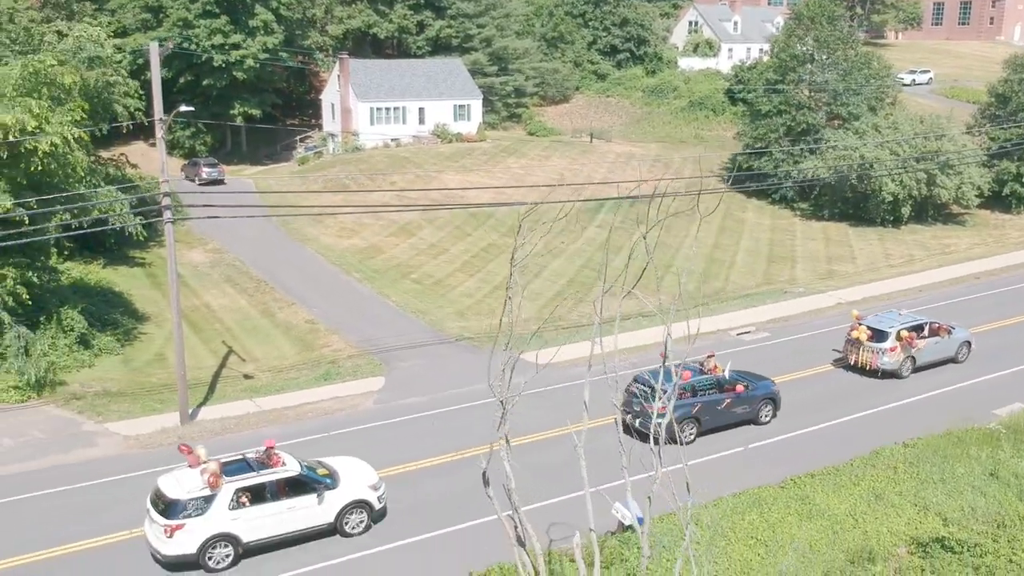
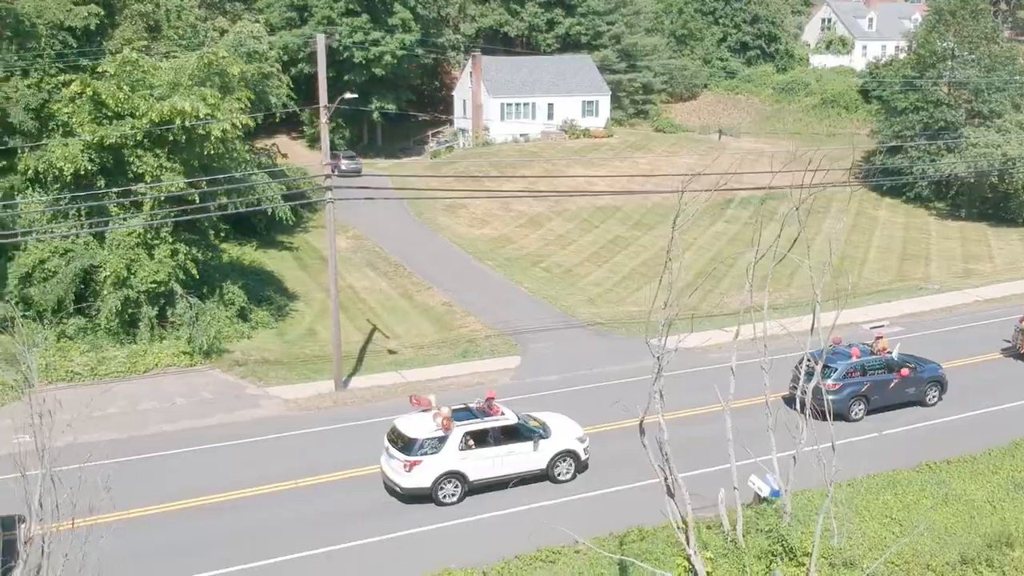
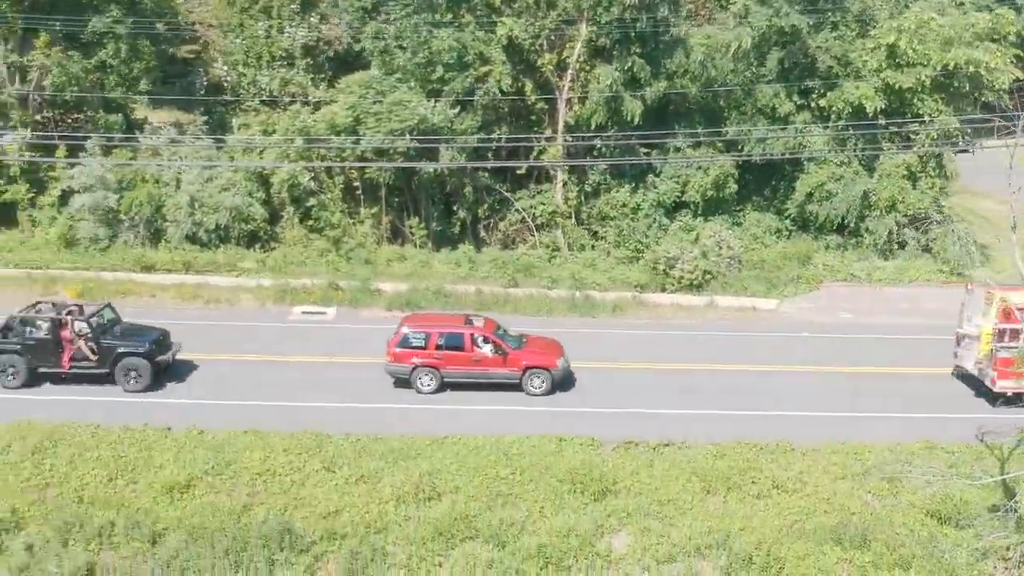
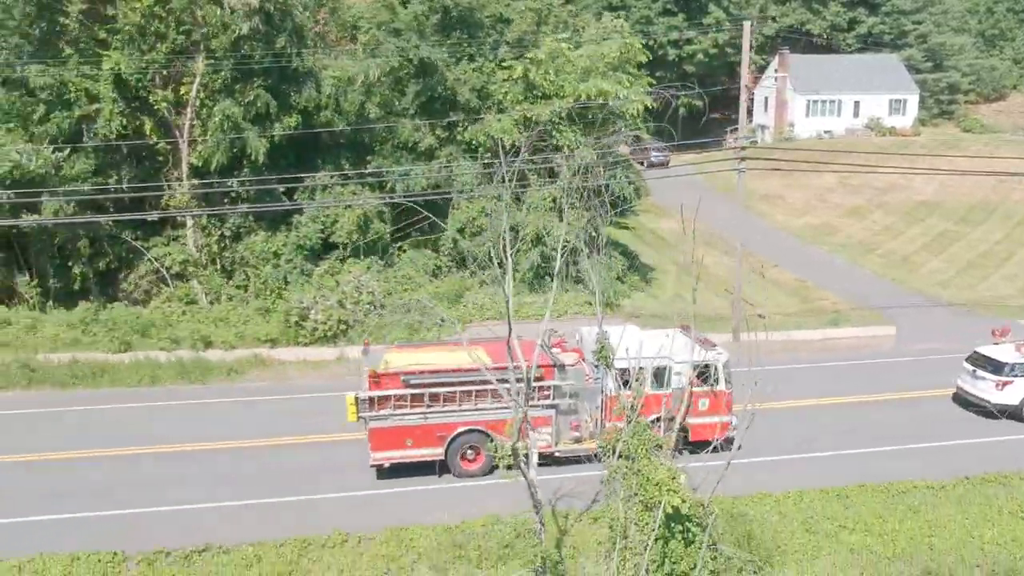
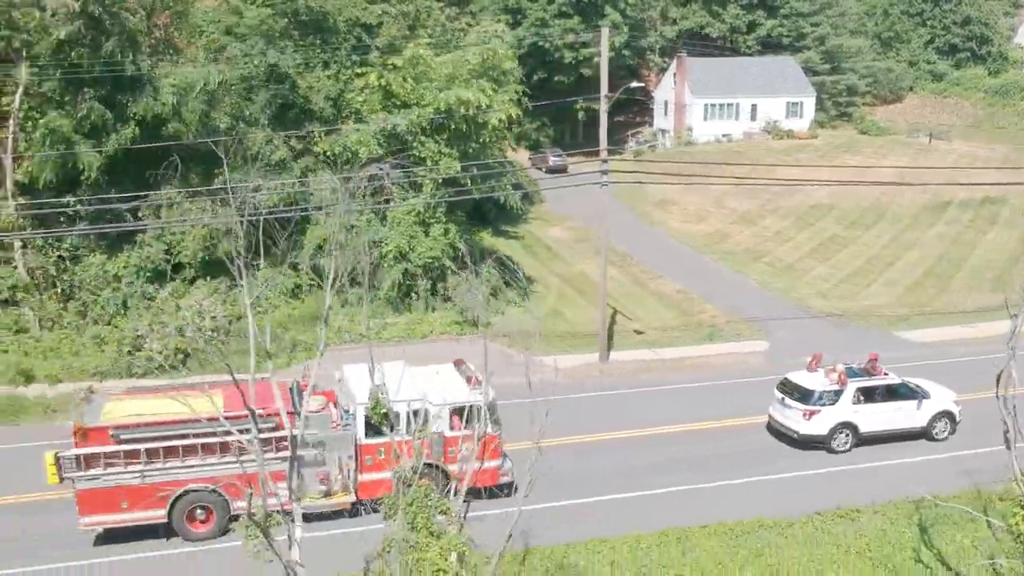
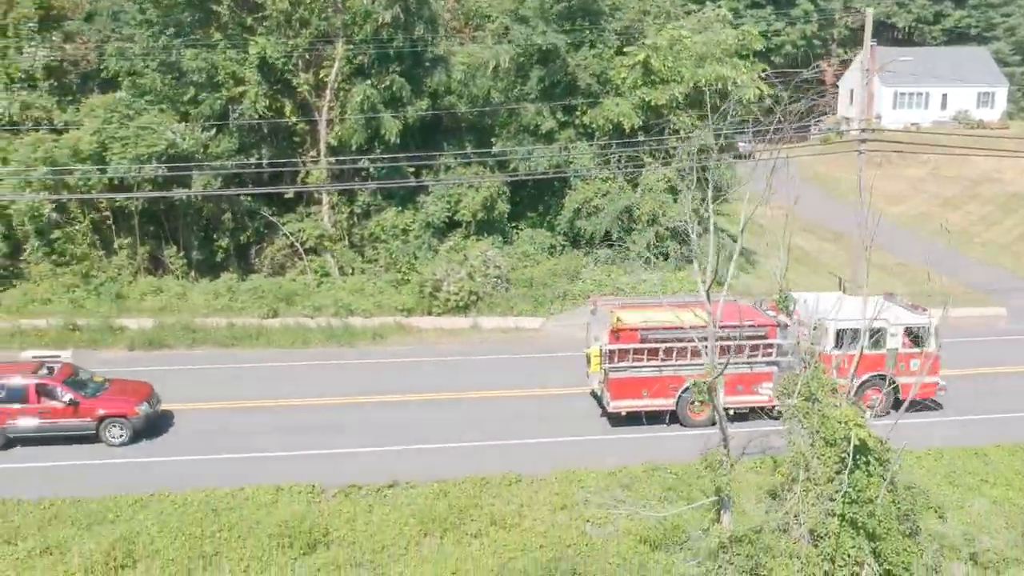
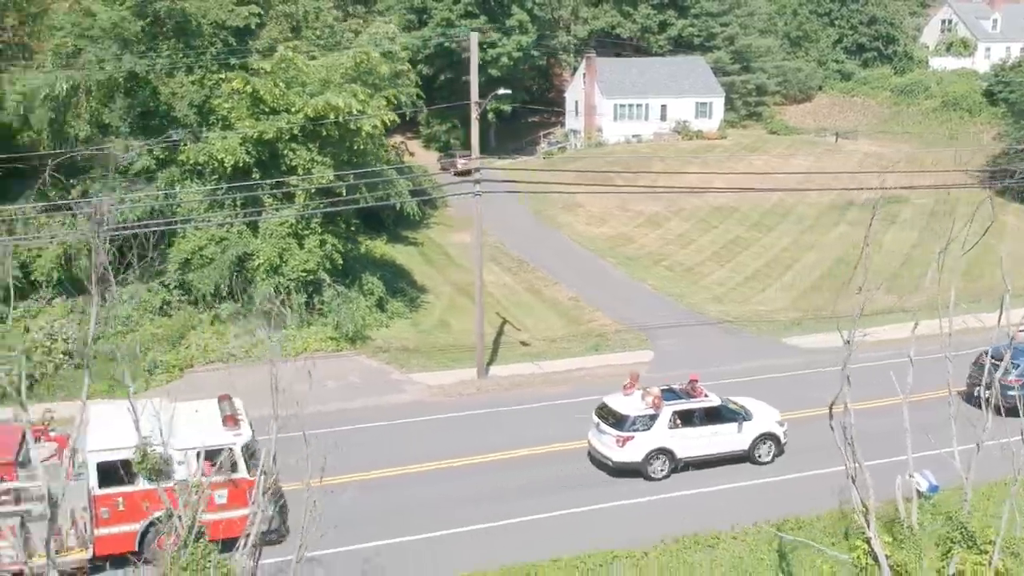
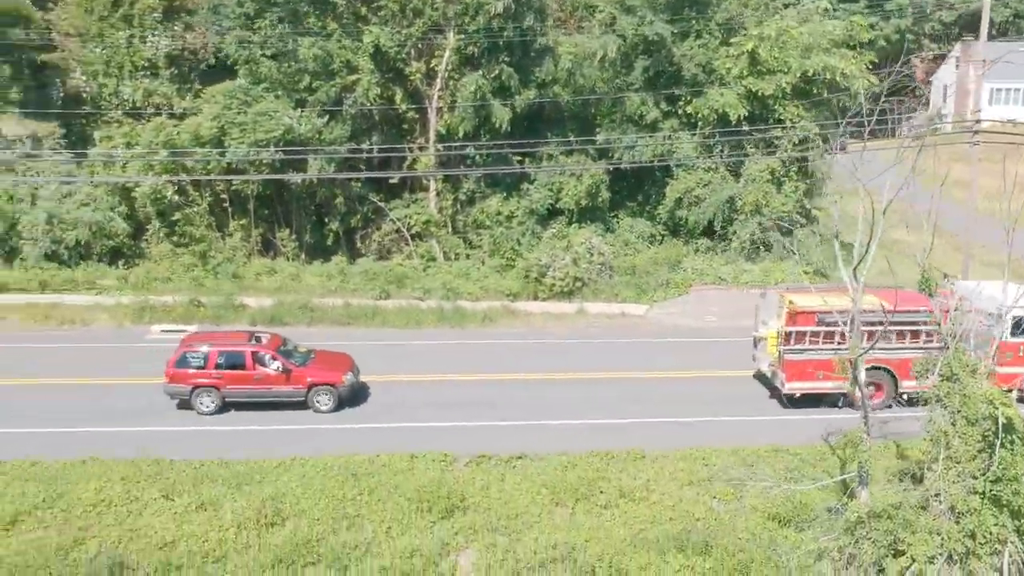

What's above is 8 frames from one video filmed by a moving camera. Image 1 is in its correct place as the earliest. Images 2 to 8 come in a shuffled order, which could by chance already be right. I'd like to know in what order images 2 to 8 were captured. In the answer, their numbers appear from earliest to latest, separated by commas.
2, 7, 5, 4, 6, 8, 3
